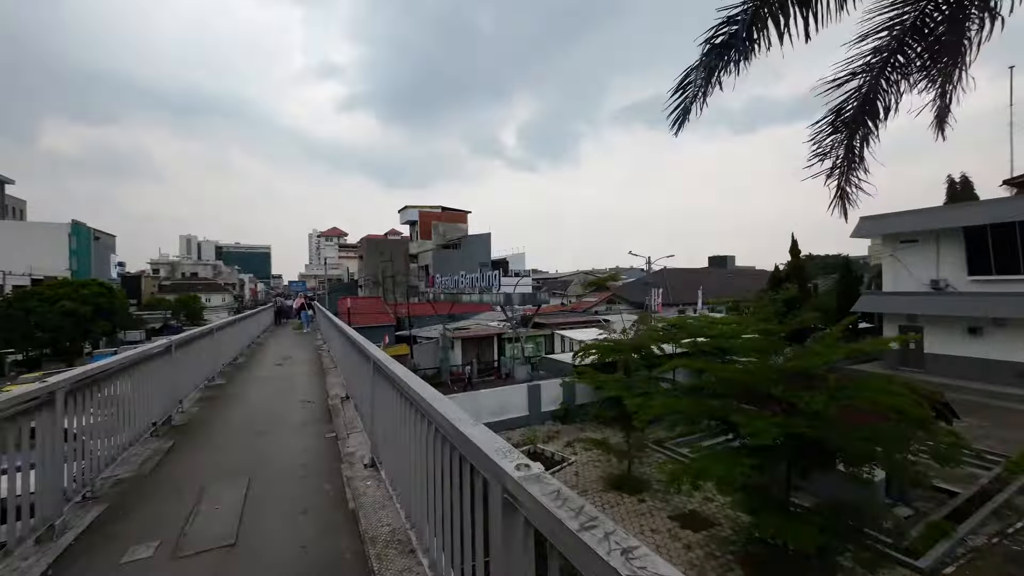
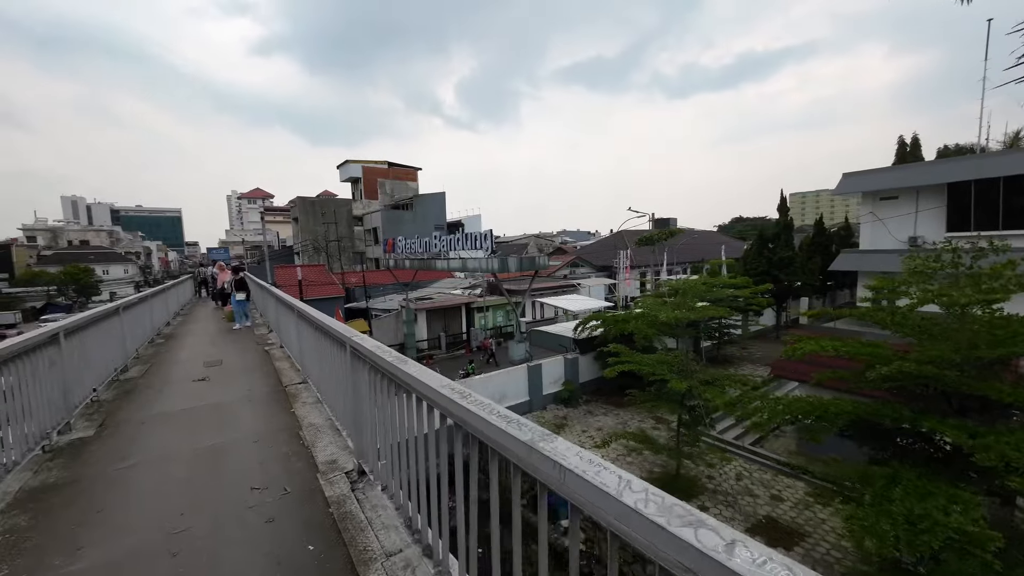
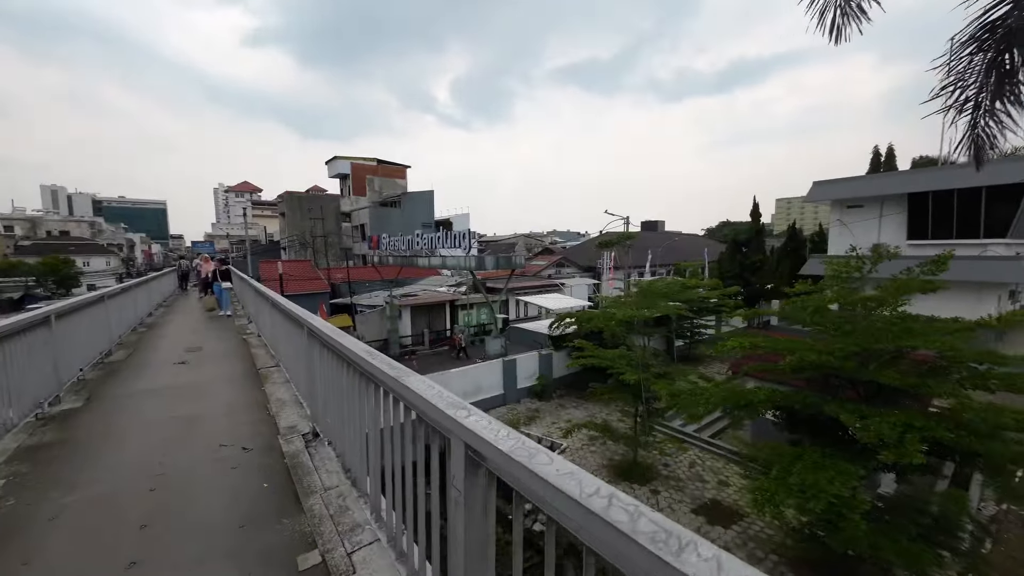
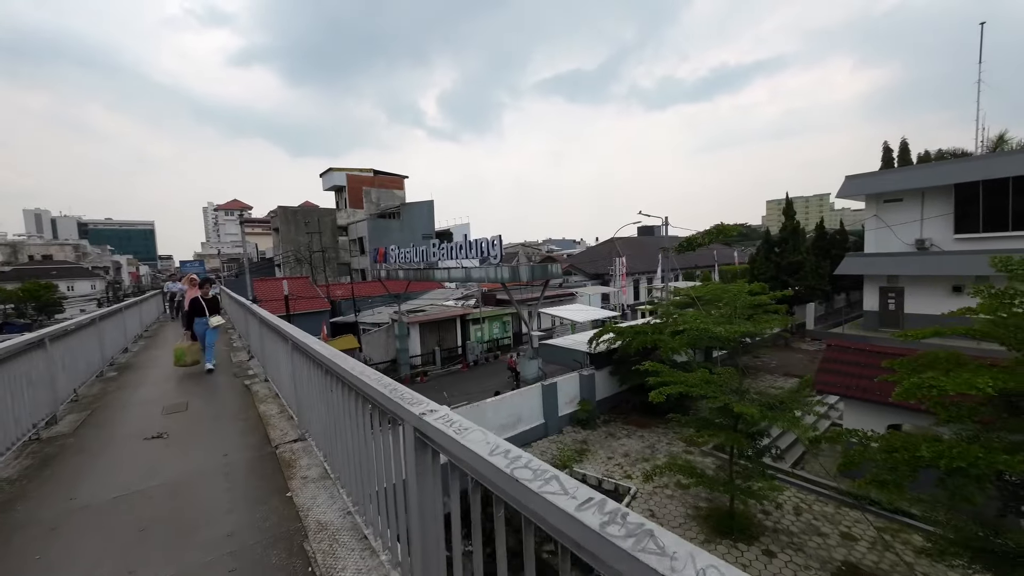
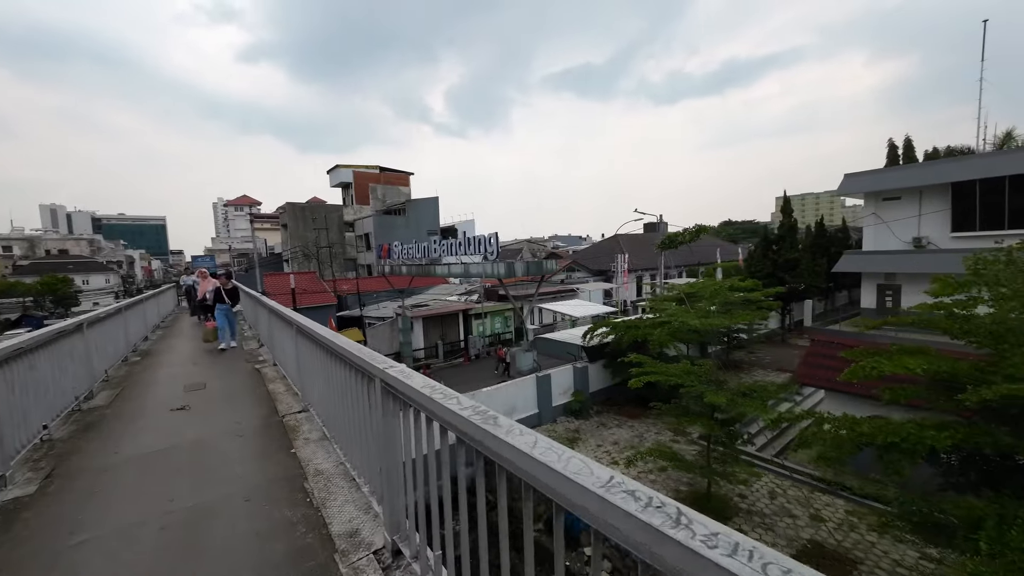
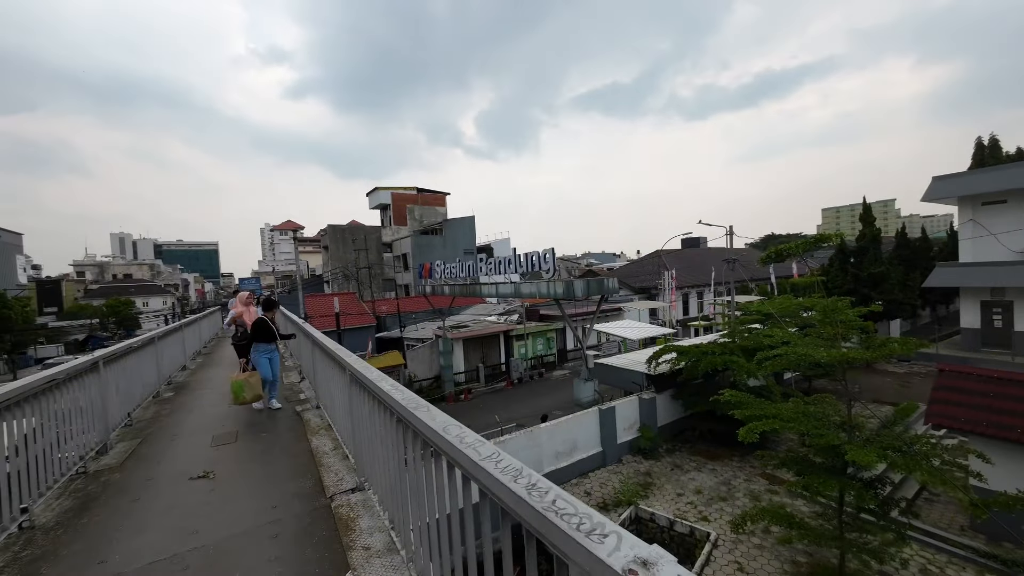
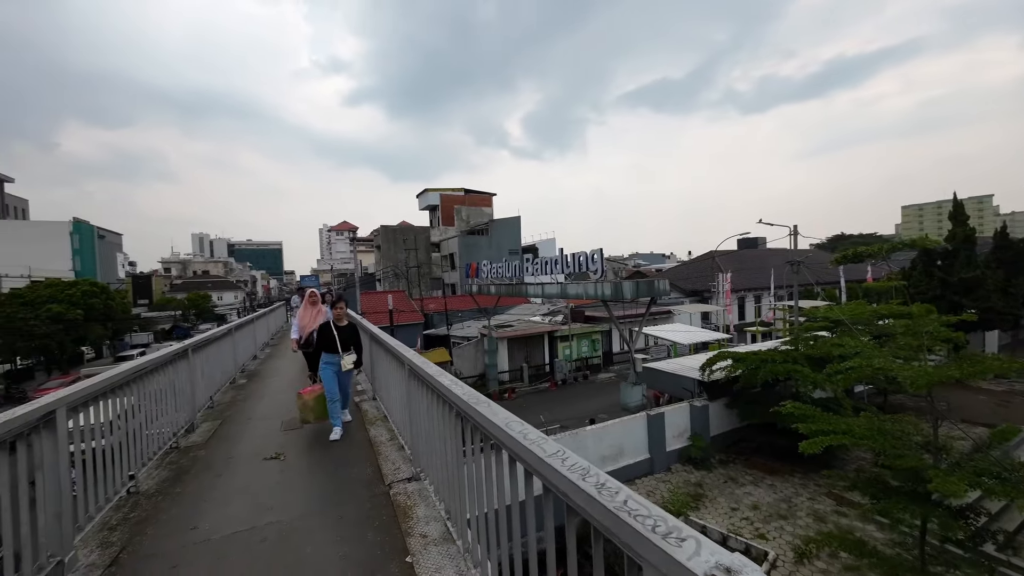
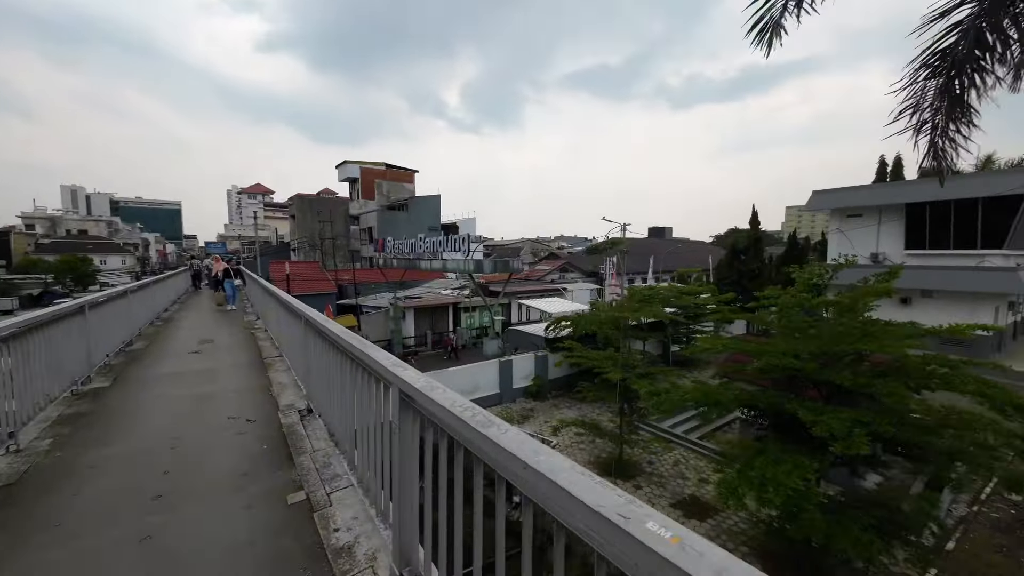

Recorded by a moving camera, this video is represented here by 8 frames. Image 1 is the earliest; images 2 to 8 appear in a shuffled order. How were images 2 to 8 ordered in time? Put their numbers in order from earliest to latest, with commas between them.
8, 3, 2, 5, 4, 6, 7
